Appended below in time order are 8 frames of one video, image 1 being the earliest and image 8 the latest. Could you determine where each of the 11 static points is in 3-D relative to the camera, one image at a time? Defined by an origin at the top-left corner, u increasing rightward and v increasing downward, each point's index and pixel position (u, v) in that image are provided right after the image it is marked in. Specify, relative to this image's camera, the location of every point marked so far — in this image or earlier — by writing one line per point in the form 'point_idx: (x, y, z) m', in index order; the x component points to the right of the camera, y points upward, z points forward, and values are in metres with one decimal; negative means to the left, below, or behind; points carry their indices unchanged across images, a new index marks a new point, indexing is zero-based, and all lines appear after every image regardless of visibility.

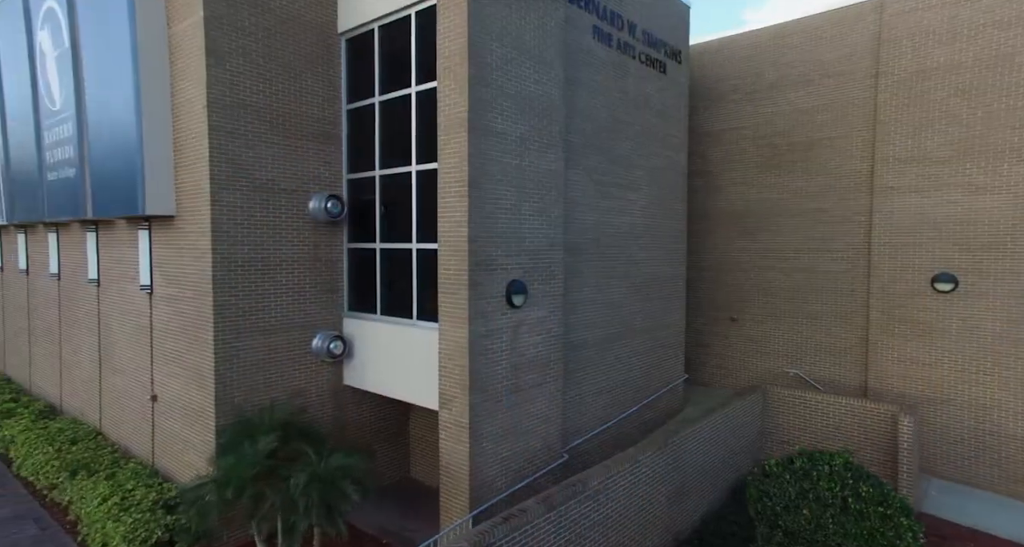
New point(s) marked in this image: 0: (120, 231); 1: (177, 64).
0: (-7.4, +0.8, +11.1) m
1: (-5.1, +3.2, +8.9) m
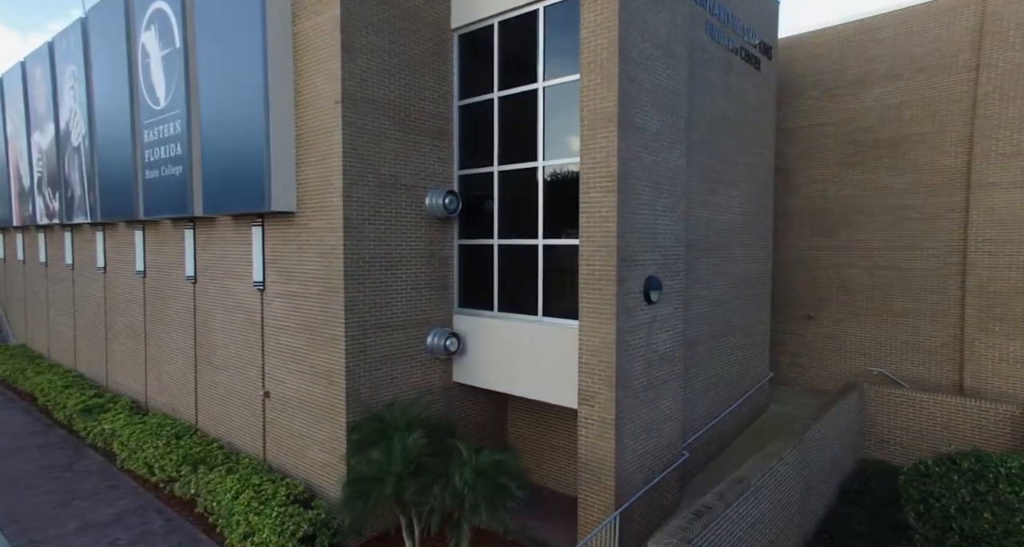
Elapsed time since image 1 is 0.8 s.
0: (-5.5, +0.9, +11.2) m
1: (-3.2, +3.3, +9.0) m
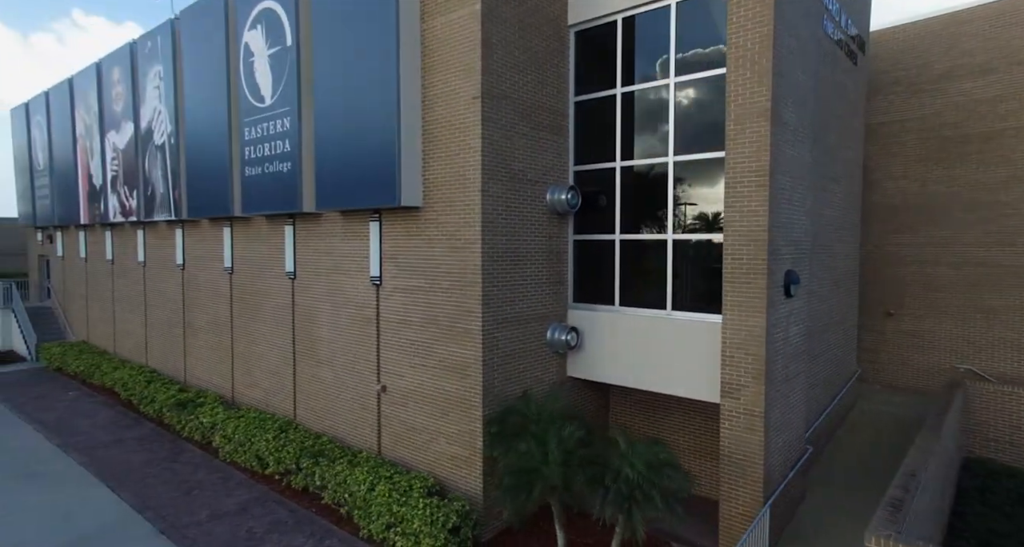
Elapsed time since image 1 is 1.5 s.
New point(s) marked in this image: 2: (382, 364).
0: (-3.5, +0.9, +11.3) m
1: (-1.2, +3.3, +9.0) m
2: (-2.2, -1.6, +10.3) m
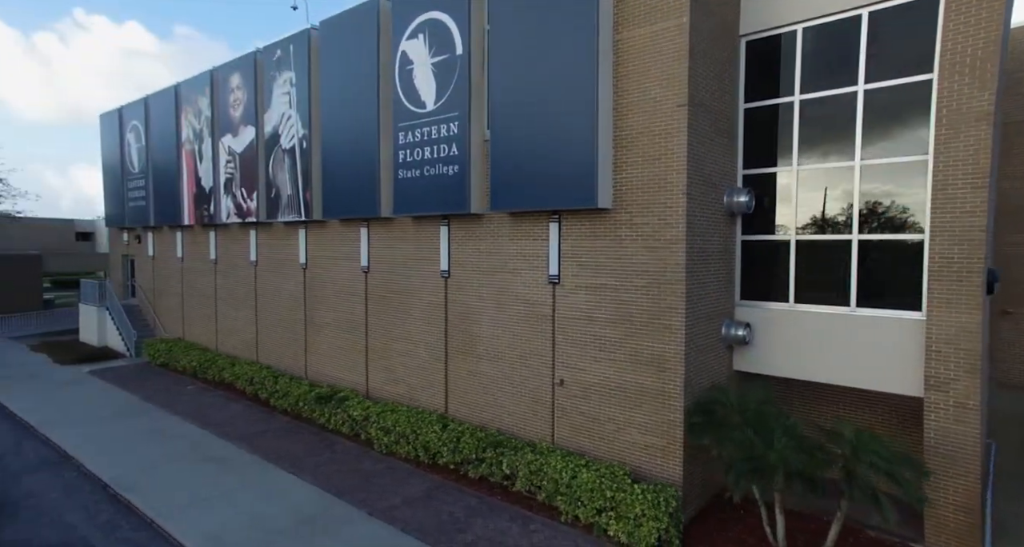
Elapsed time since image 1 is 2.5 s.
0: (-0.3, +1.0, +11.8) m
1: (+1.8, +3.4, +9.5) m
2: (+0.9, -1.5, +10.7) m
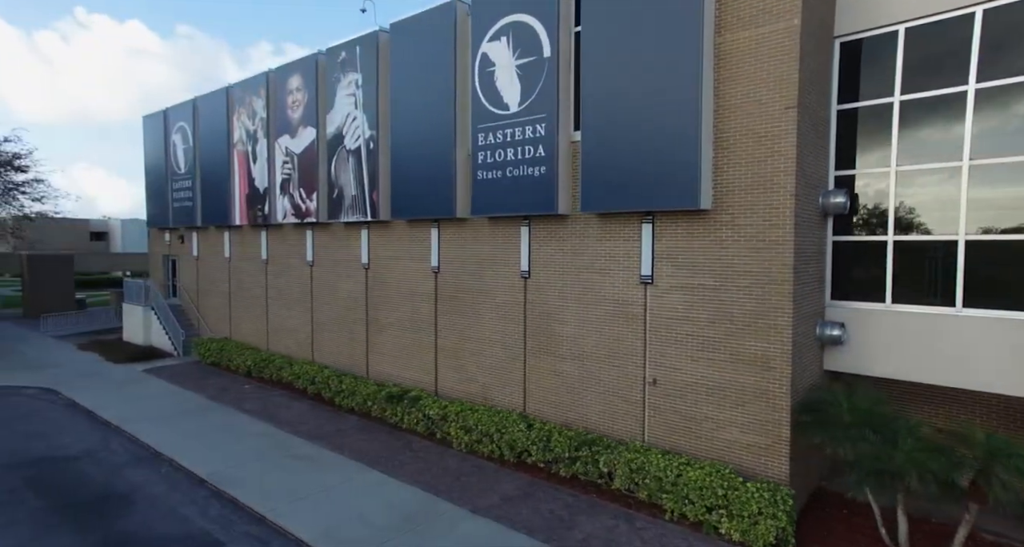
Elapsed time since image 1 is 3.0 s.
0: (+1.4, +1.0, +11.9) m
1: (+3.5, +3.4, +9.6) m
2: (+2.6, -1.5, +10.8) m
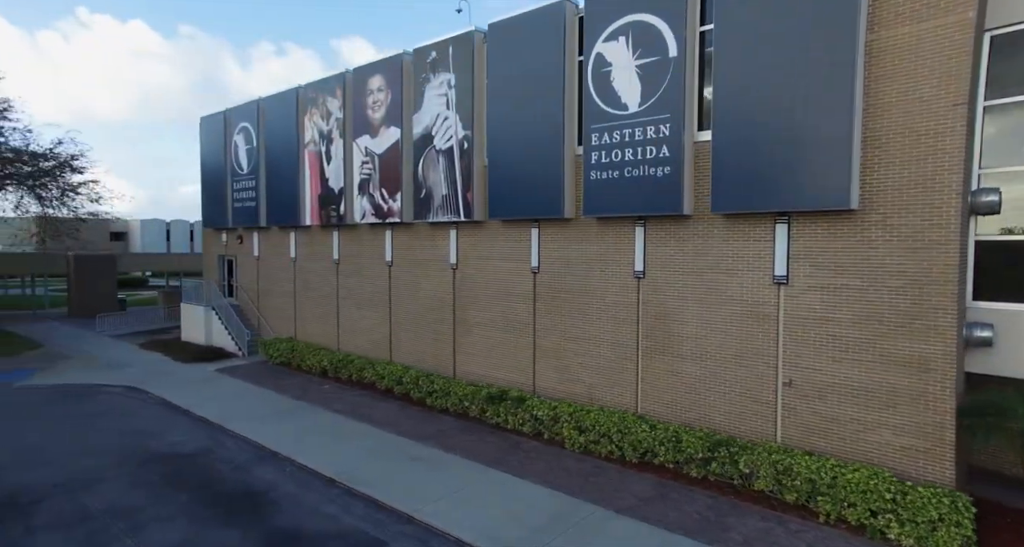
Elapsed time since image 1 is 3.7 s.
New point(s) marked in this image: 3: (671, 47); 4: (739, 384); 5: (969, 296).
0: (+3.9, +1.0, +11.8) m
1: (+6.0, +3.4, +9.5) m
2: (+5.0, -1.5, +10.7) m
3: (+3.1, +4.5, +11.6) m
4: (+4.4, -2.2, +11.5) m
5: (+8.2, -0.4, +10.6) m
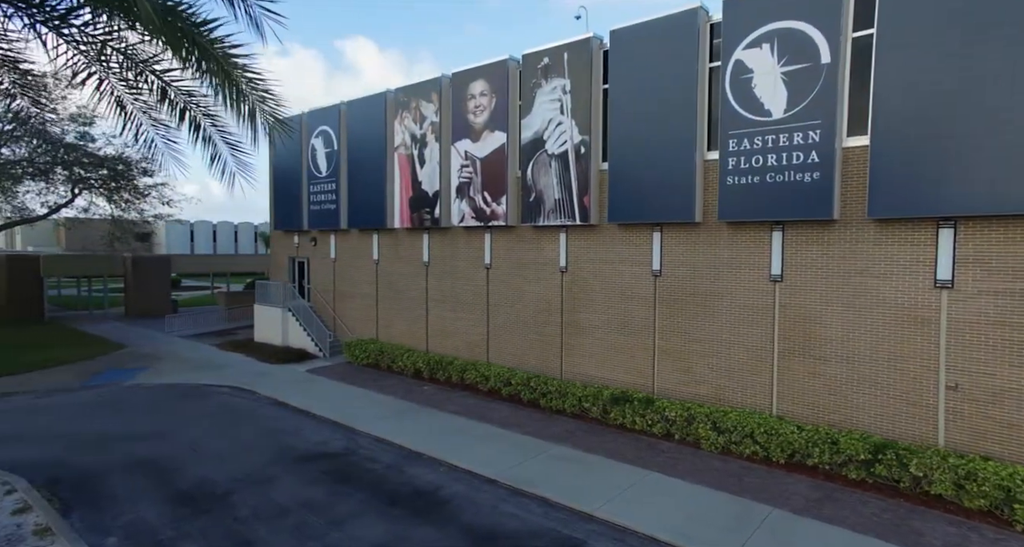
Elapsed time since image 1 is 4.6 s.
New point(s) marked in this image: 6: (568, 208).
0: (+7.0, +0.9, +12.0) m
1: (+9.0, +3.3, +9.5) m
2: (+8.1, -1.6, +10.8) m
3: (+6.2, +4.4, +11.8) m
4: (+7.5, -2.3, +11.6) m
5: (+11.2, -0.5, +10.6) m
6: (+1.5, +1.9, +16.8) m
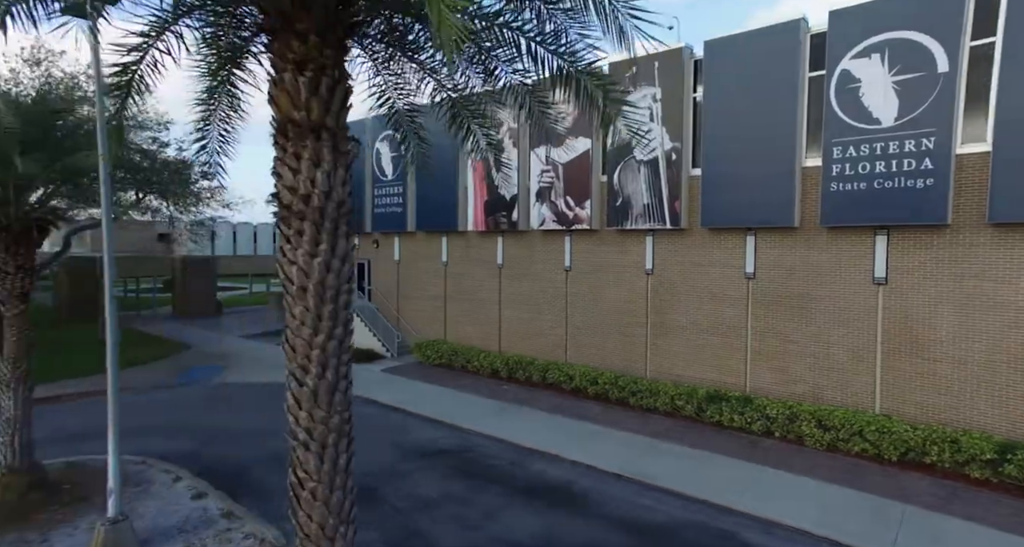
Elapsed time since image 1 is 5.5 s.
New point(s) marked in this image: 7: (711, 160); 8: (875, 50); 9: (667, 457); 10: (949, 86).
0: (+9.5, +0.8, +12.3) m
1: (+11.5, +3.2, +9.8) m
2: (+10.7, -1.7, +11.1) m
3: (+8.8, +4.3, +12.1) m
4: (+10.1, -2.3, +11.9) m
5: (+13.8, -0.5, +10.8) m
6: (+4.2, +1.8, +17.2) m
7: (+5.4, +3.1, +15.9) m
8: (+8.0, +4.9, +12.9) m
9: (+3.4, -4.1, +13.1) m
10: (+8.9, +3.8, +12.0) m
